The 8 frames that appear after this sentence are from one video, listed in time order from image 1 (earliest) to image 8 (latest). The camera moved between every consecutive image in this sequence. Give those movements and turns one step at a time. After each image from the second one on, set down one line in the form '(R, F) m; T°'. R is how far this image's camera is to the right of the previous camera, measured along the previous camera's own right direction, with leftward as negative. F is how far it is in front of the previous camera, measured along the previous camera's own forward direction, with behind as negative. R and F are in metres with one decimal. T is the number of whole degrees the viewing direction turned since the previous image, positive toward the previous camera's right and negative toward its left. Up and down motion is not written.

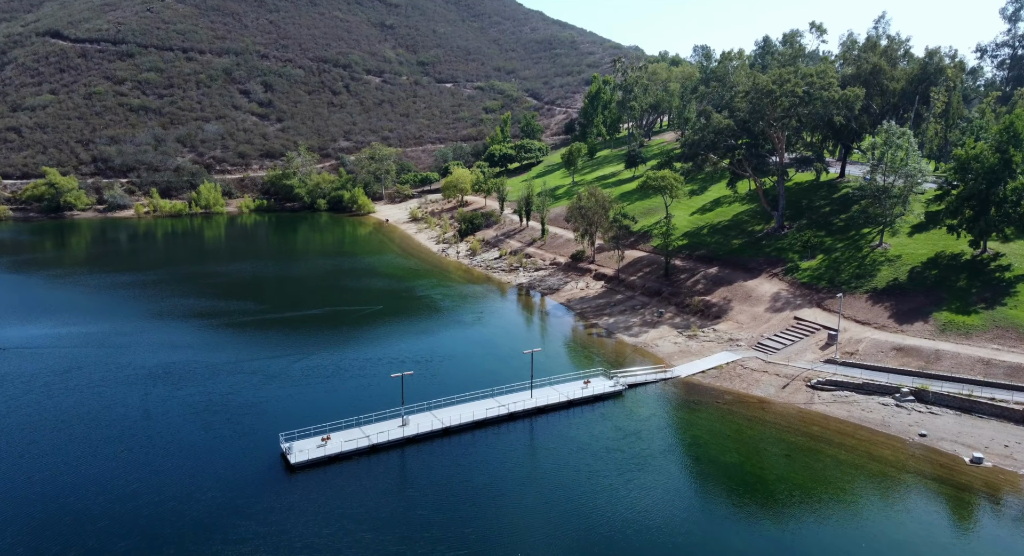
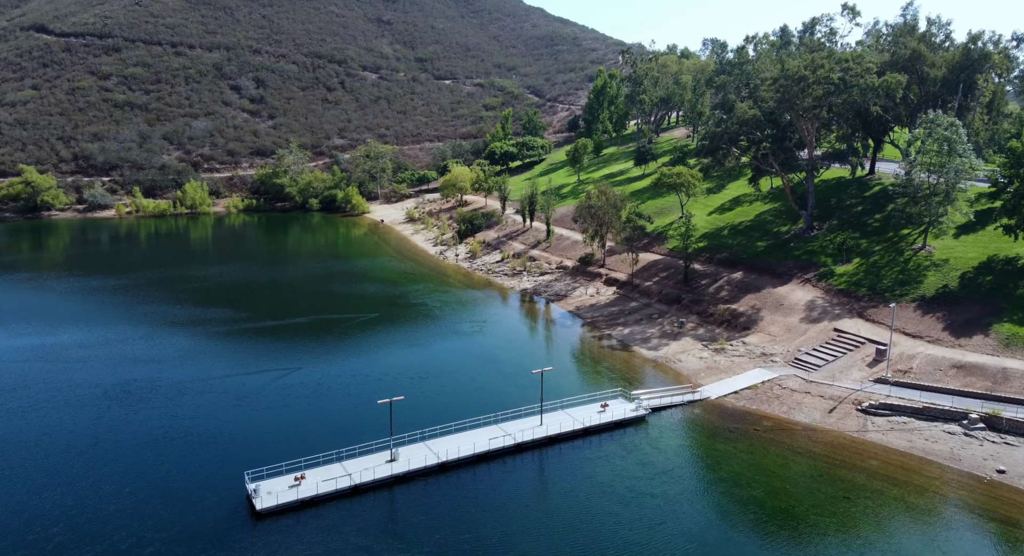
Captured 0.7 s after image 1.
(-0.4, +5.5) m; 0°
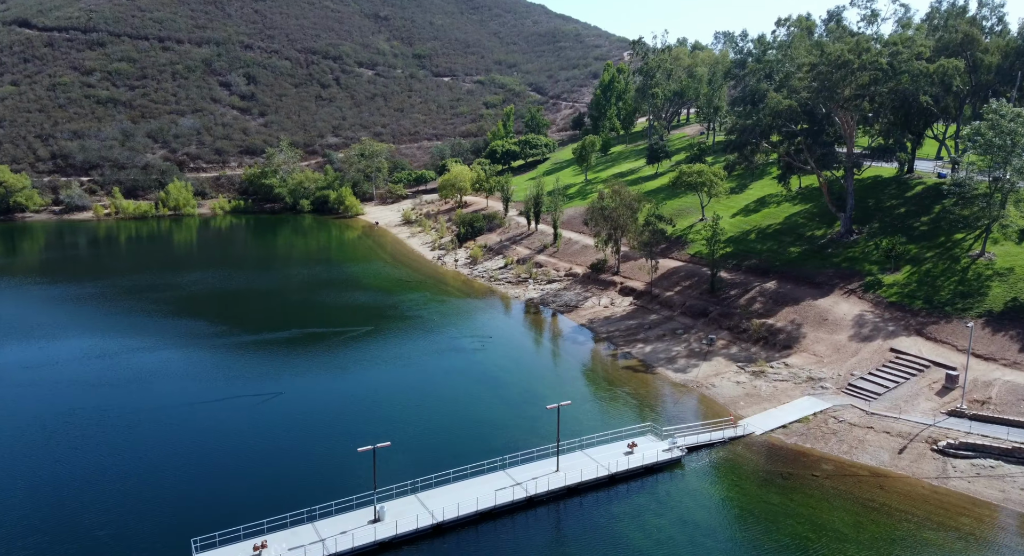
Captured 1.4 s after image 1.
(-0.4, +5.9) m; 0°
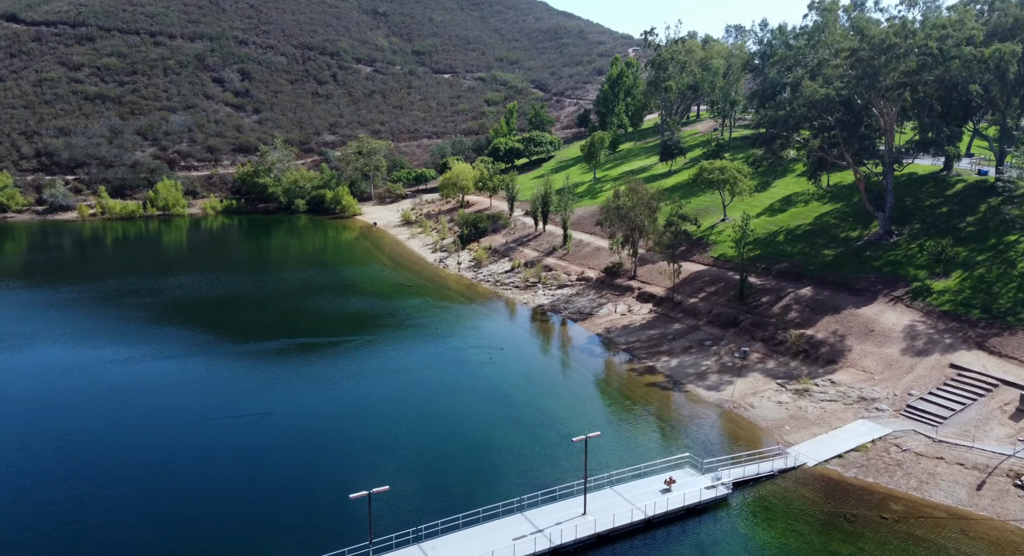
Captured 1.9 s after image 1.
(-0.7, +4.2) m; 0°
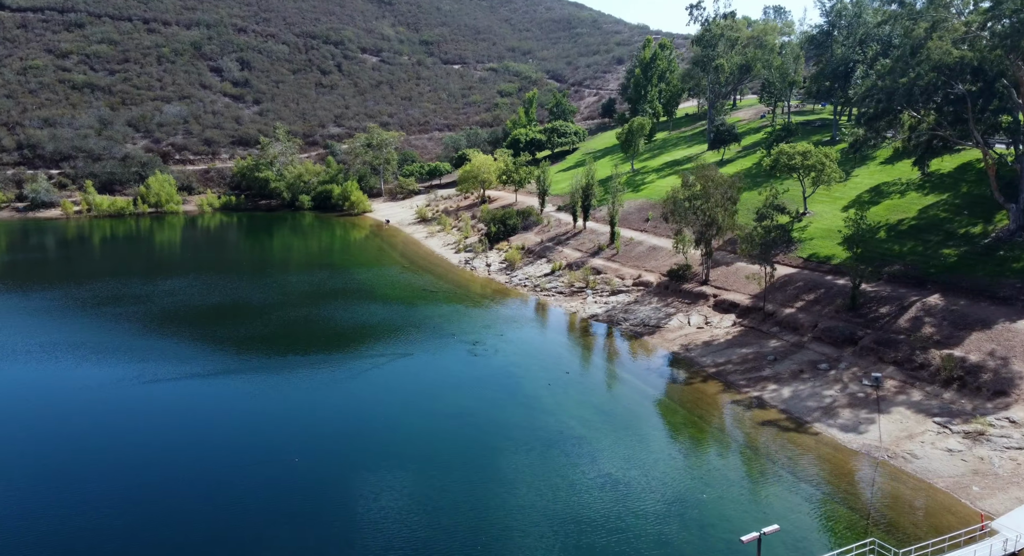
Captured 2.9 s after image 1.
(-3.1, +8.1) m; 0°
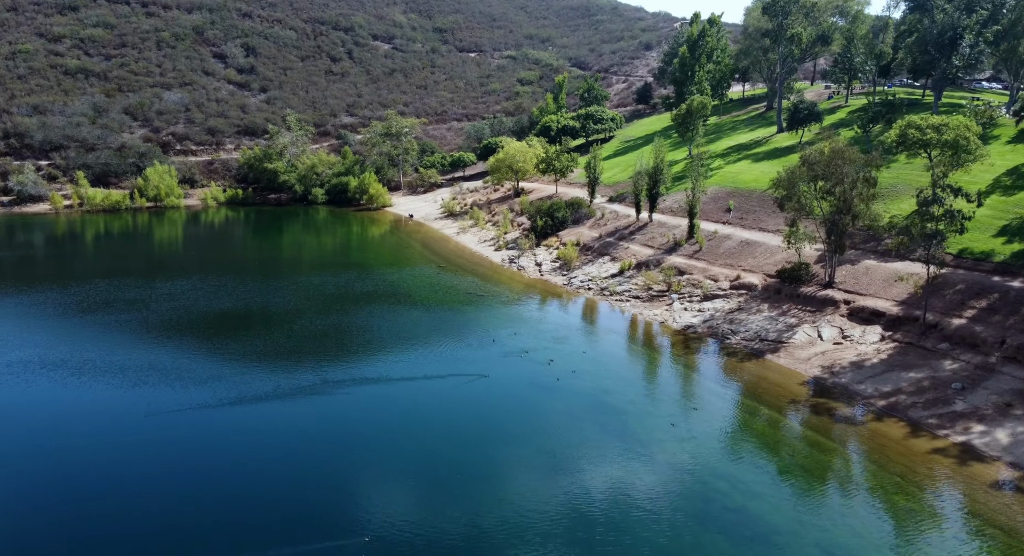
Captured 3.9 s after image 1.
(-3.9, +8.2) m; 0°
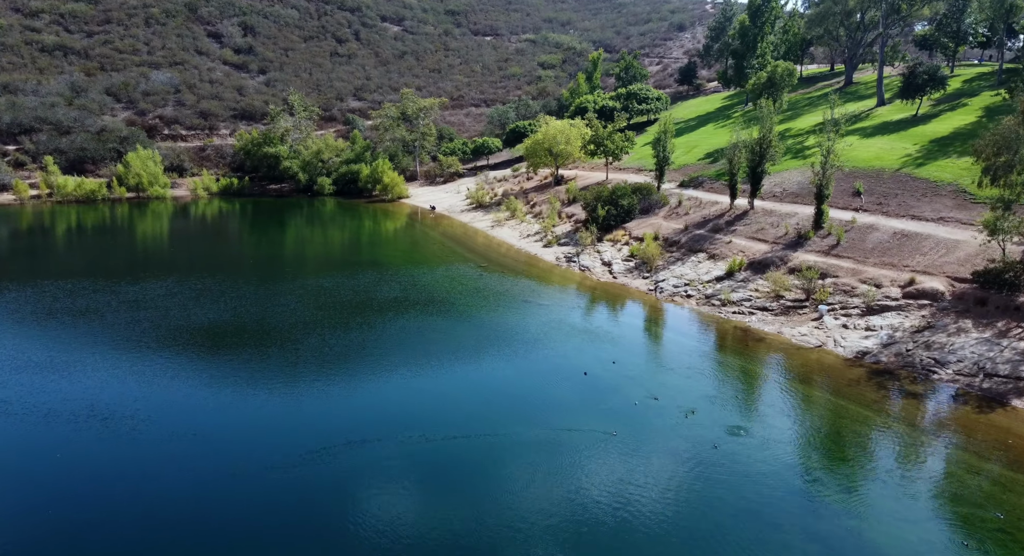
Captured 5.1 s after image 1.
(-3.5, +10.5) m; 0°
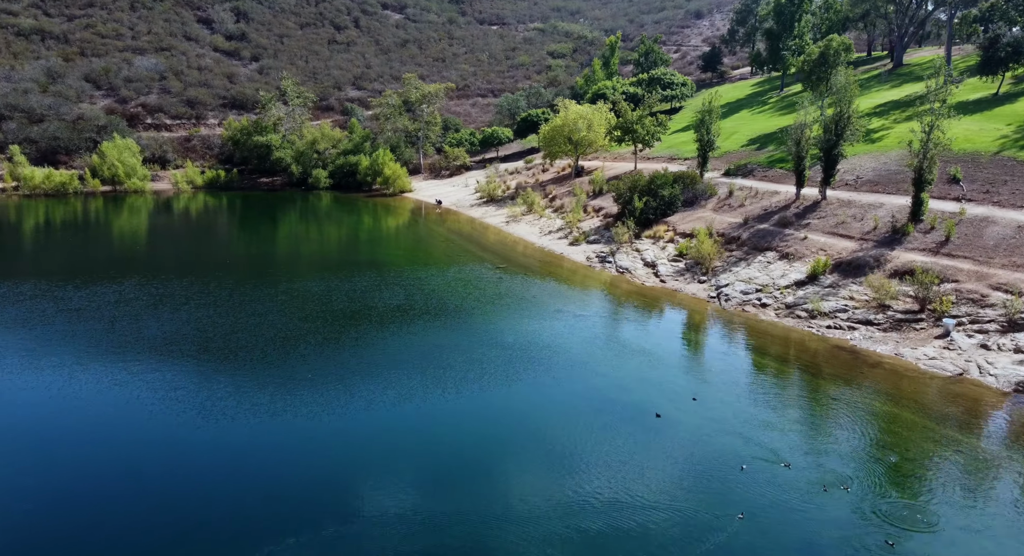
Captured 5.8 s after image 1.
(-1.2, +6.2) m; 0°
